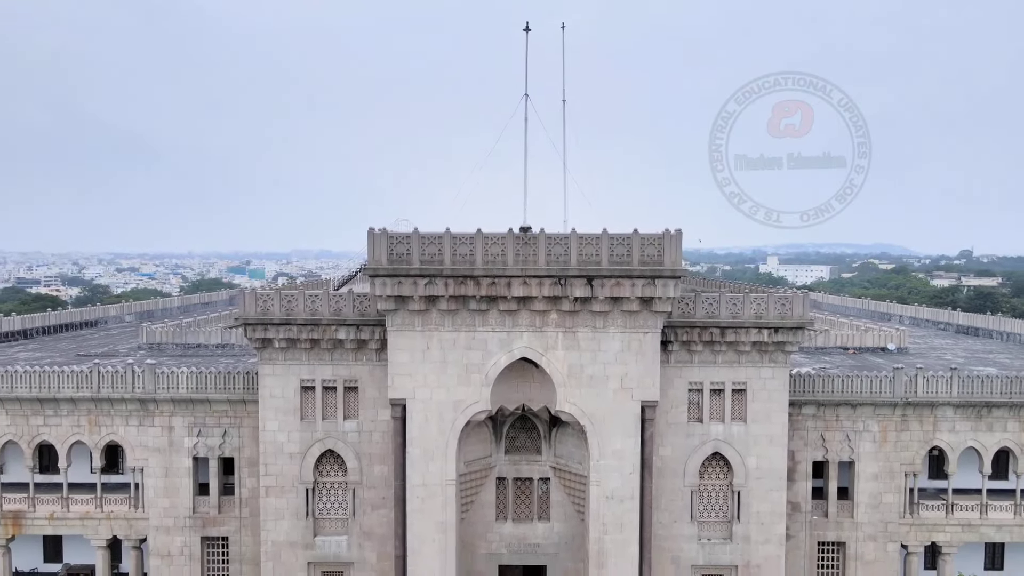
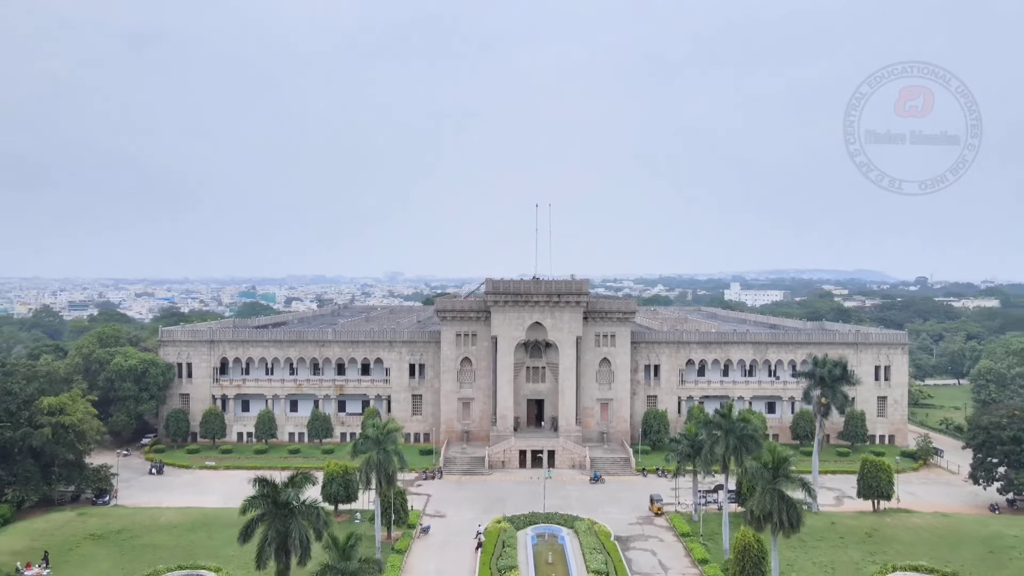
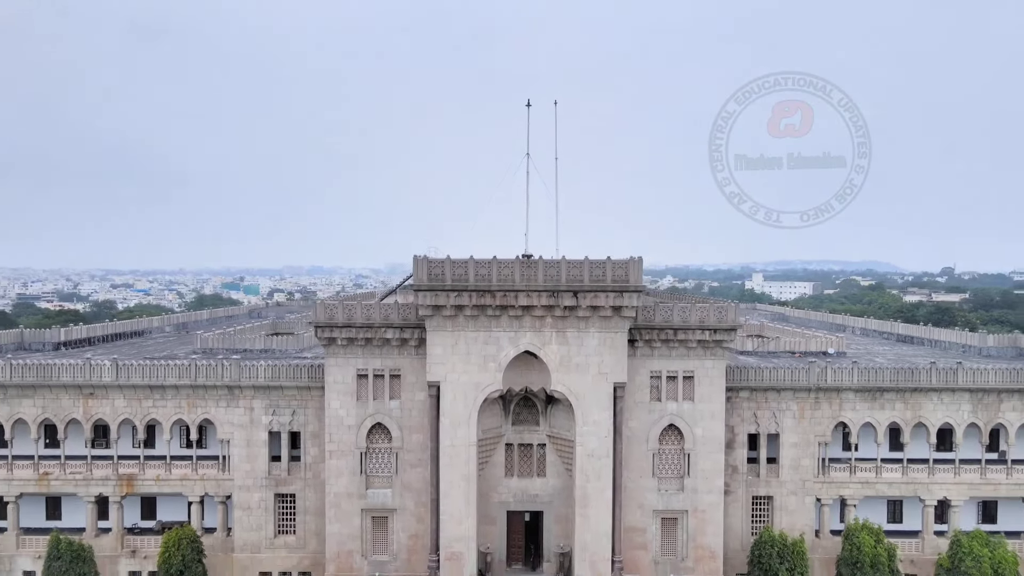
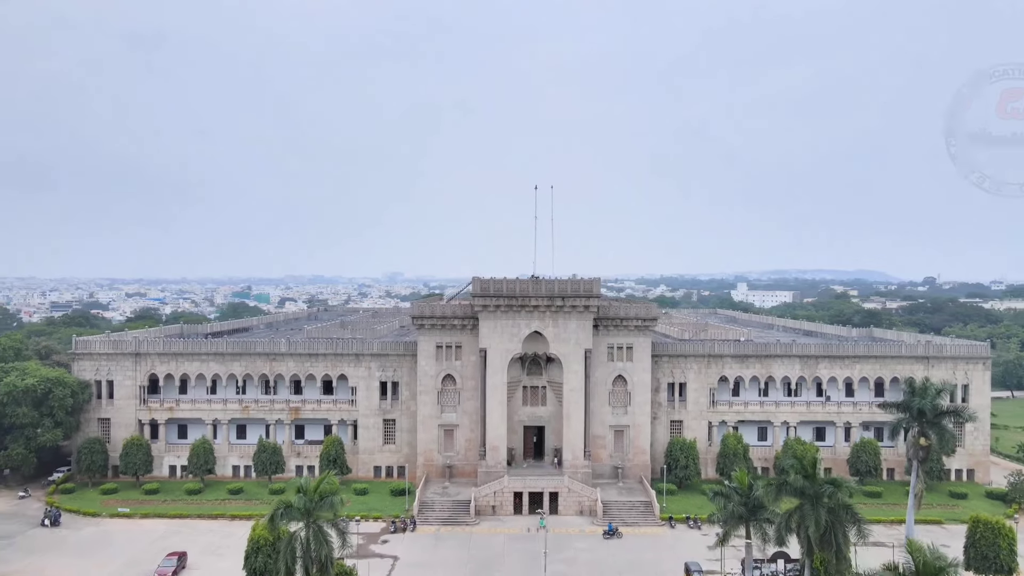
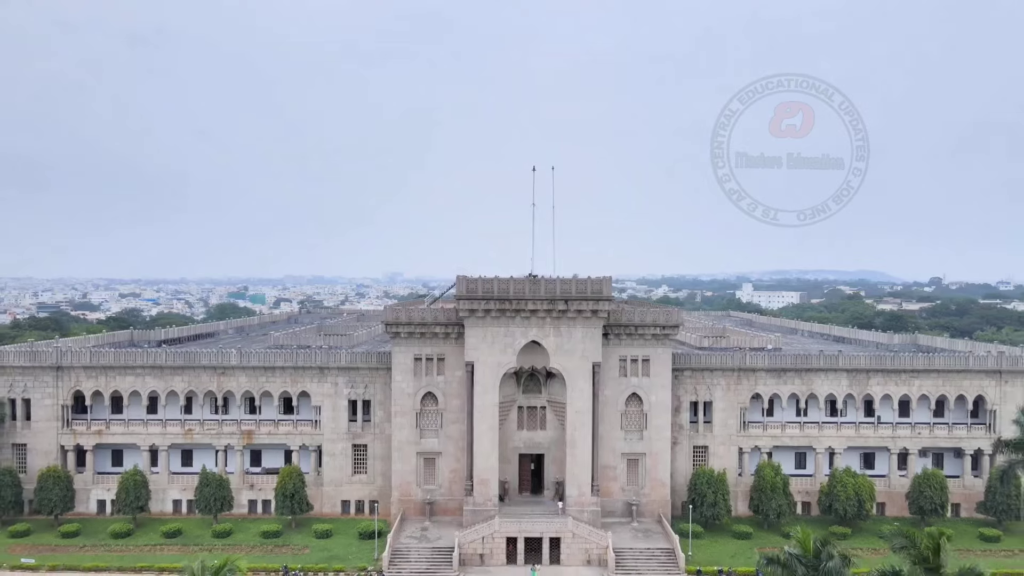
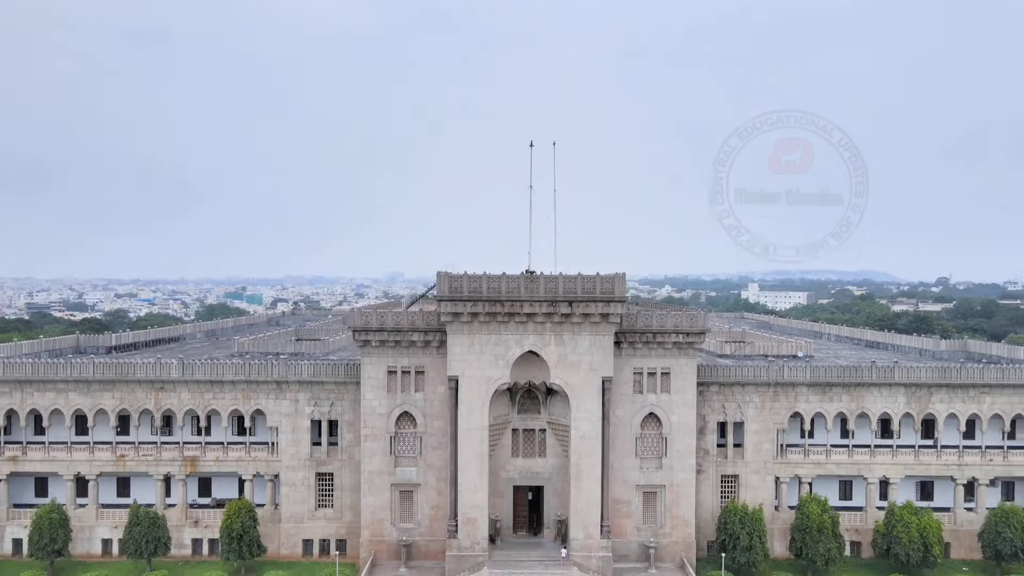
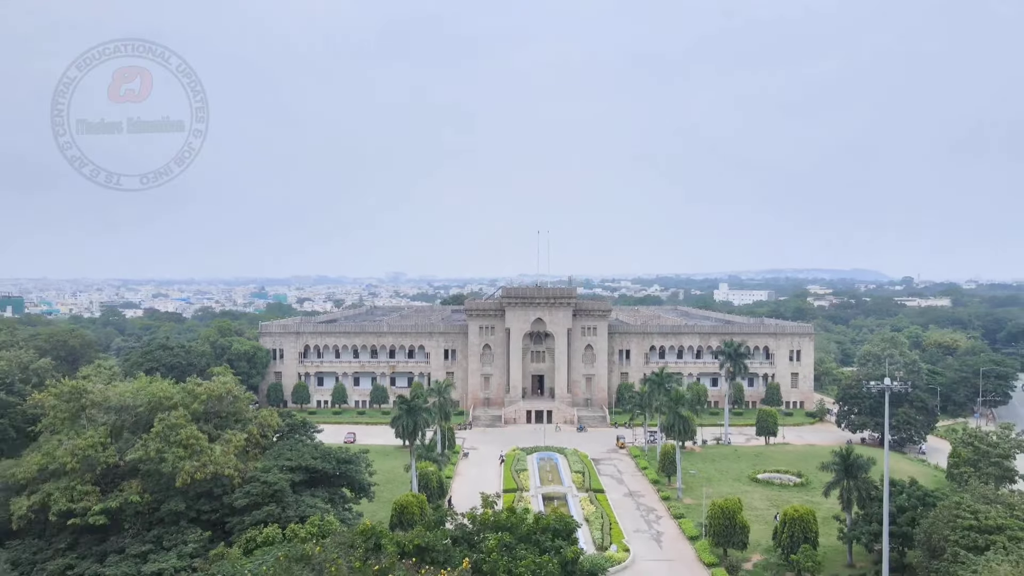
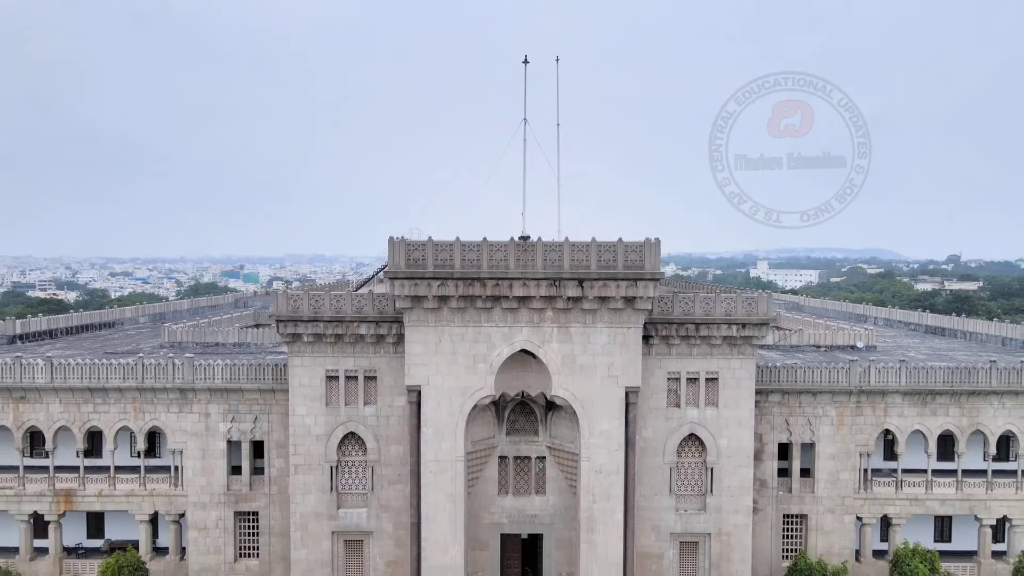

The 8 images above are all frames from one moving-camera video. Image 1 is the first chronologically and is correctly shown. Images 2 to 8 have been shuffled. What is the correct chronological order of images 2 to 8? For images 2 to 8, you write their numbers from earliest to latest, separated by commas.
8, 3, 6, 5, 4, 2, 7
